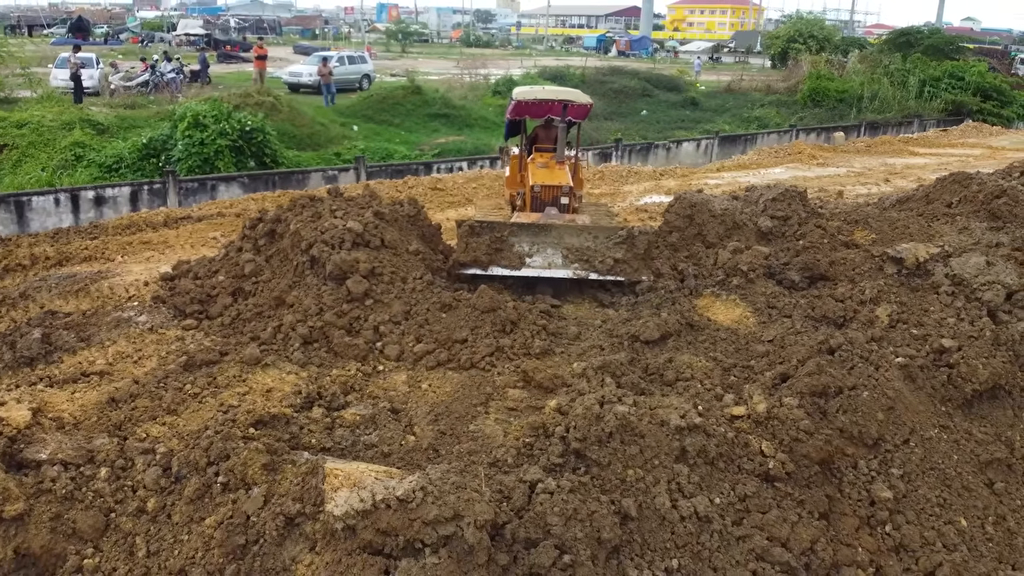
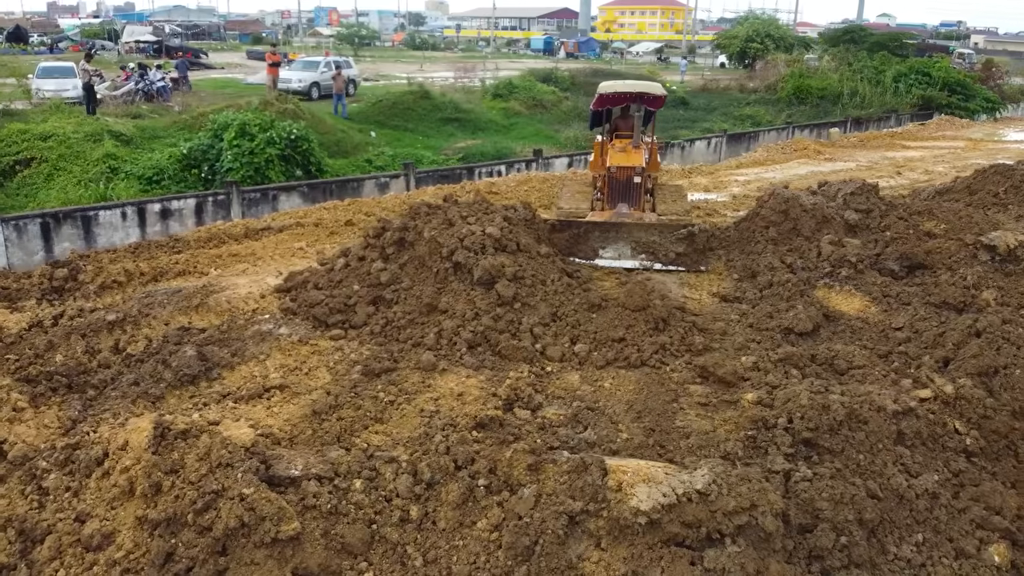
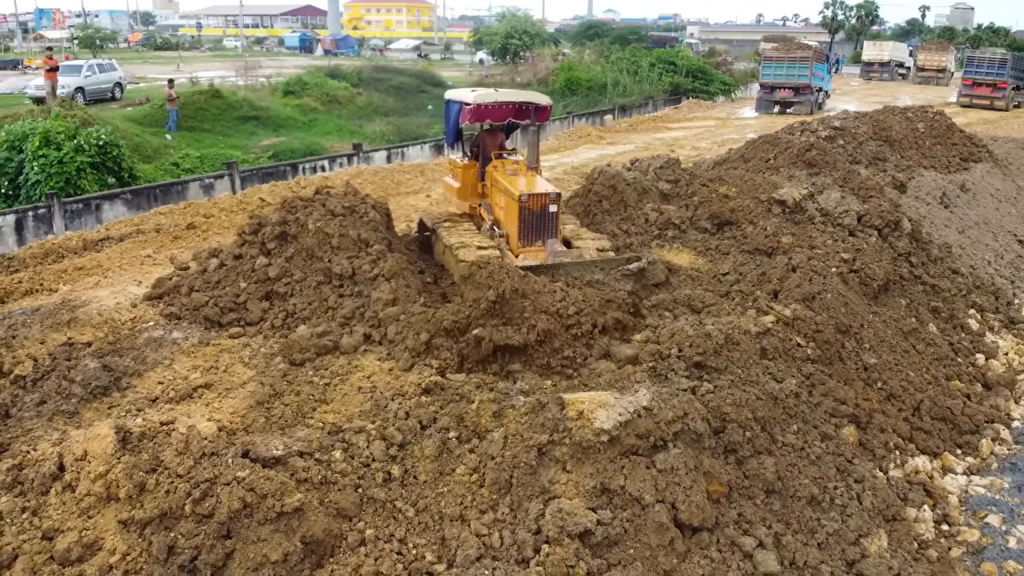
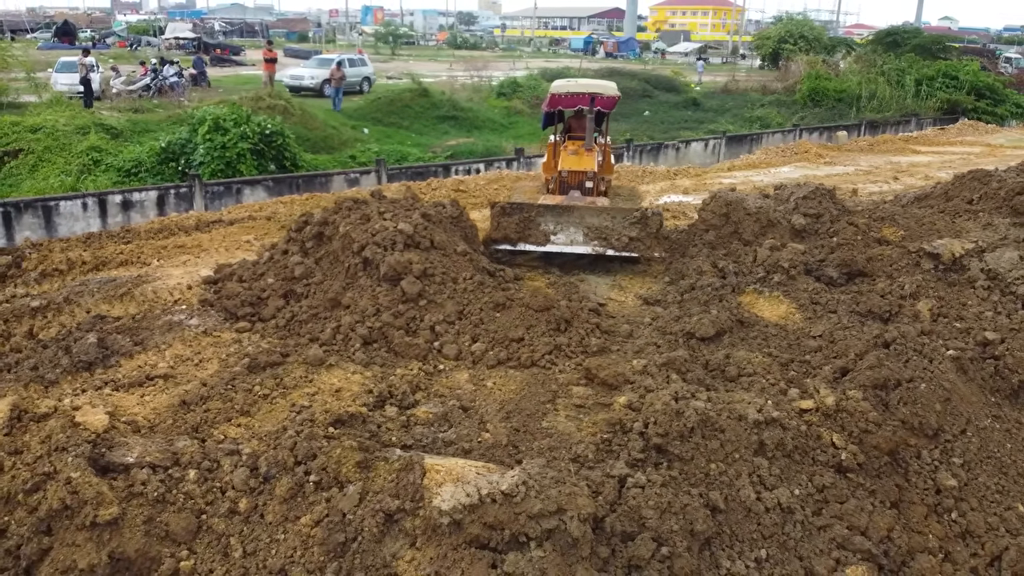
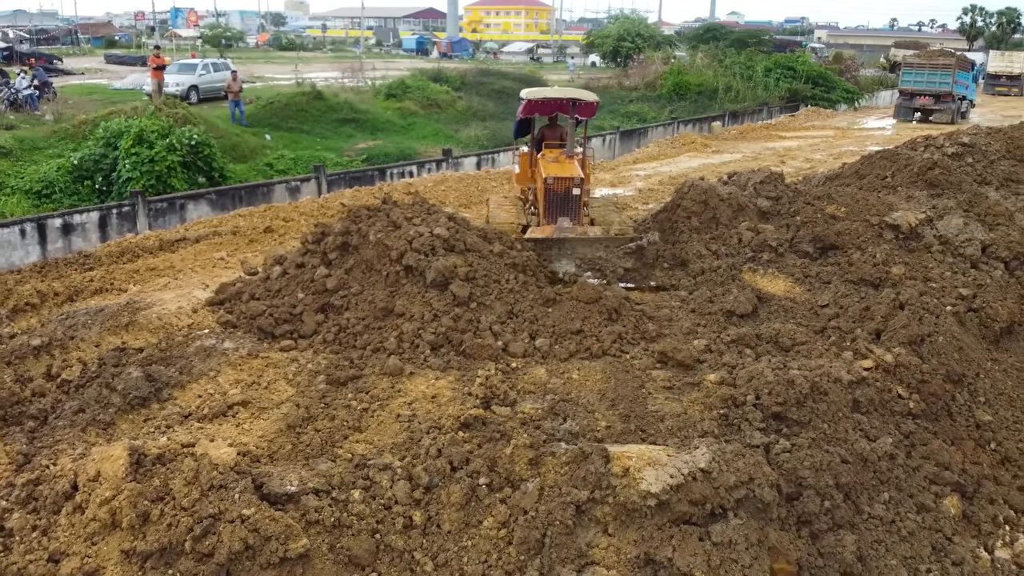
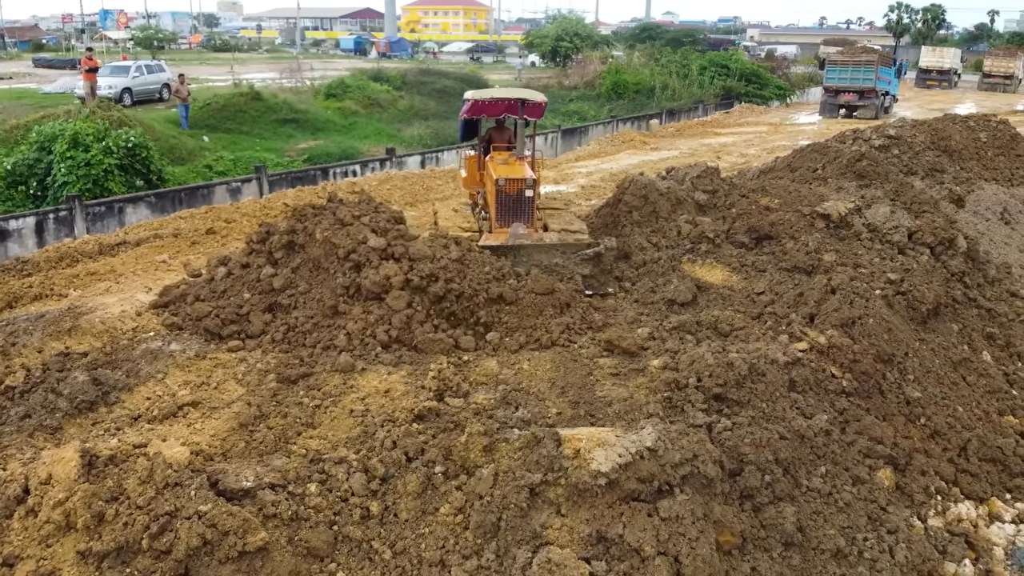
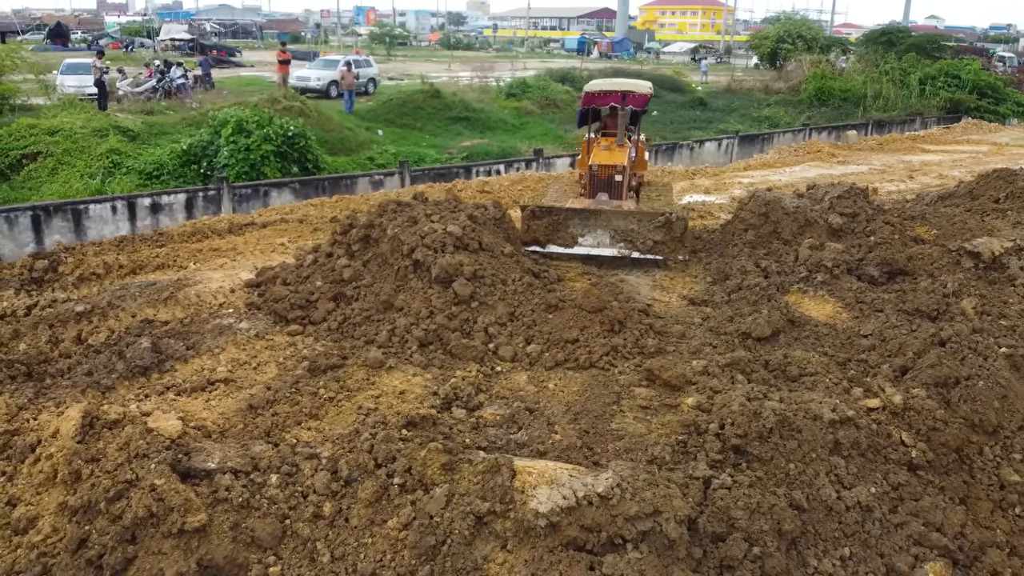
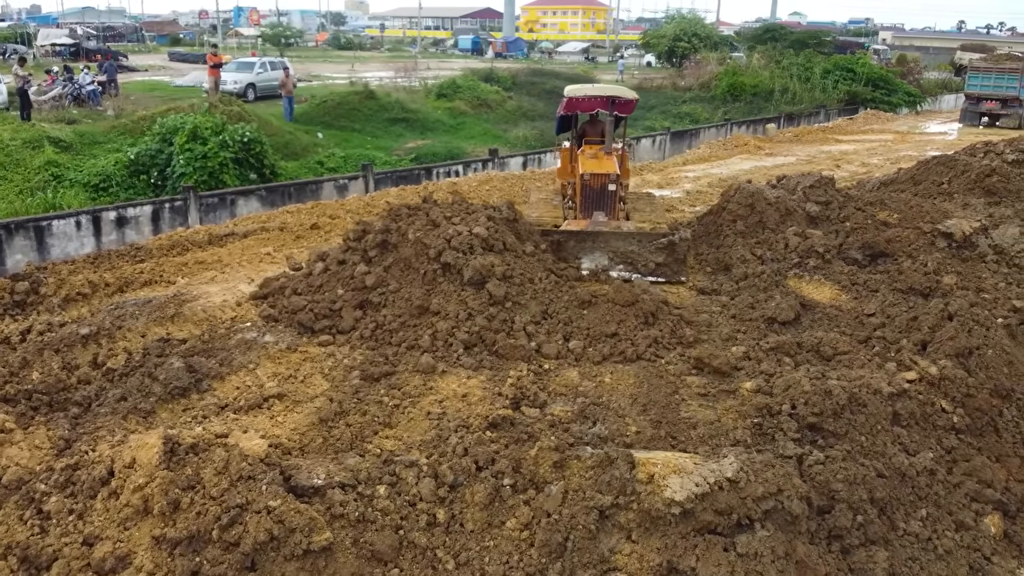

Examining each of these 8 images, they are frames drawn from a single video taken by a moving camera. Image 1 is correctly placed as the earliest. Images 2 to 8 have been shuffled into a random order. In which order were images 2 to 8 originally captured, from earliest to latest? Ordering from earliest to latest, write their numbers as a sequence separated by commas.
4, 7, 2, 8, 5, 6, 3
